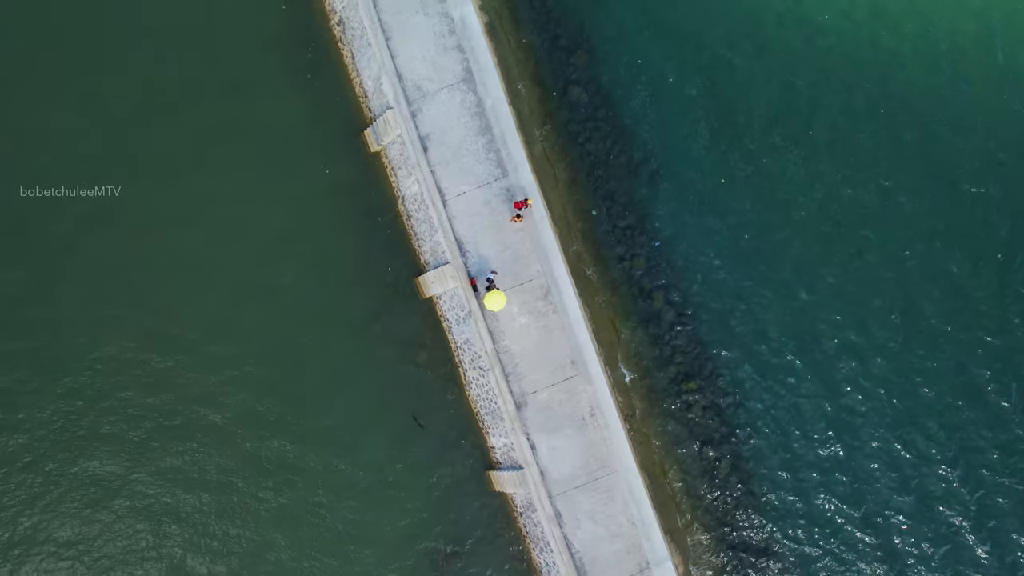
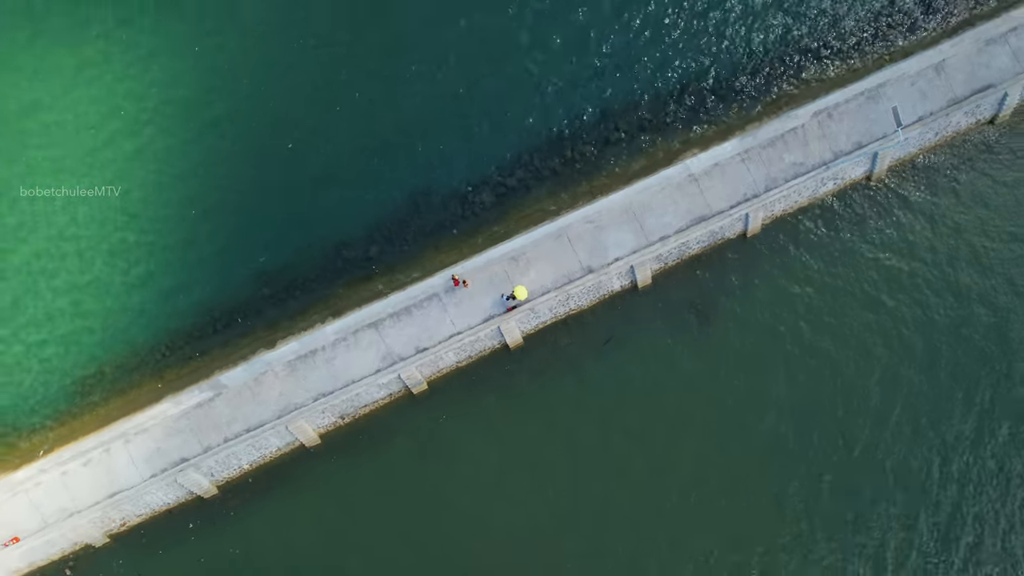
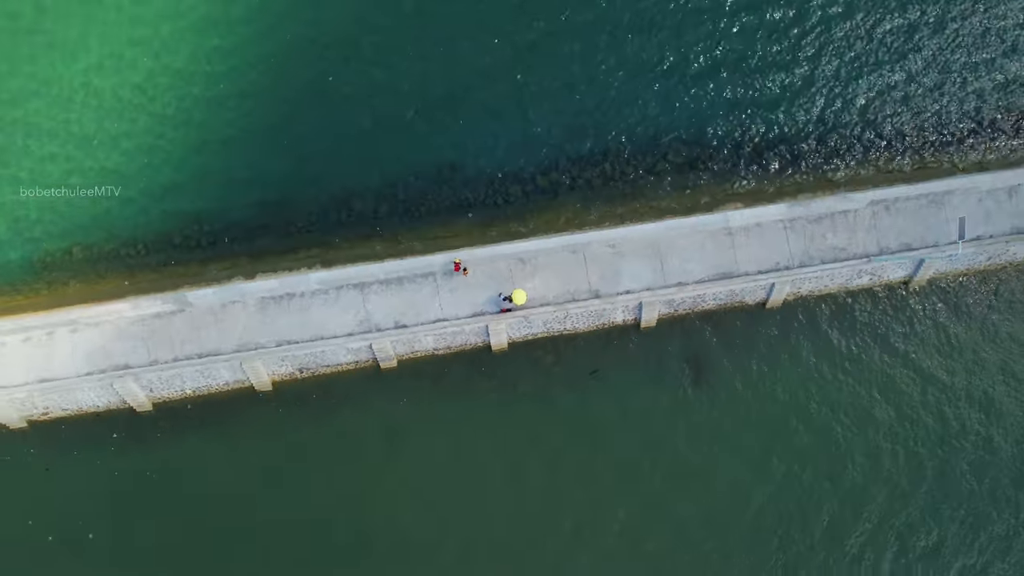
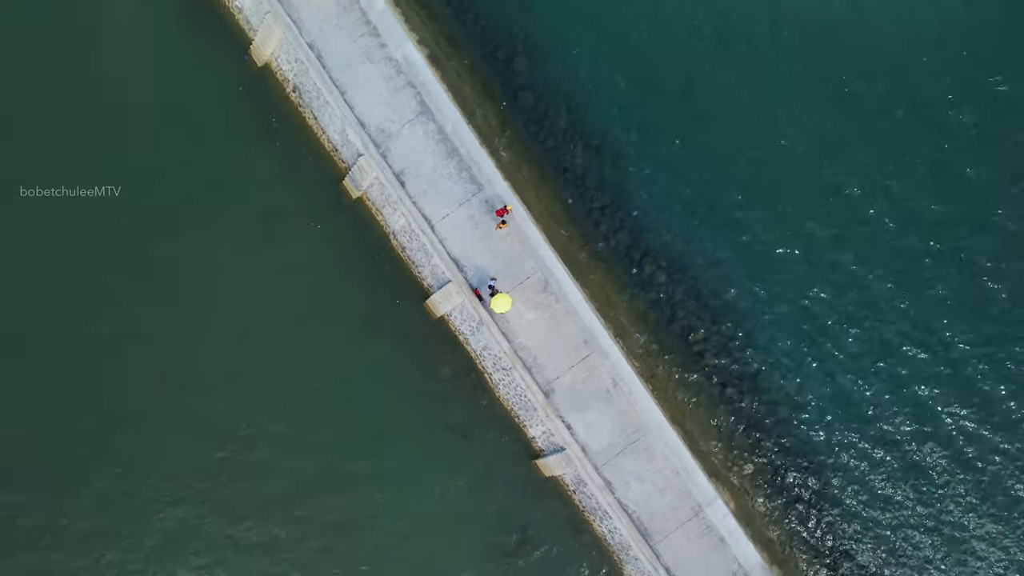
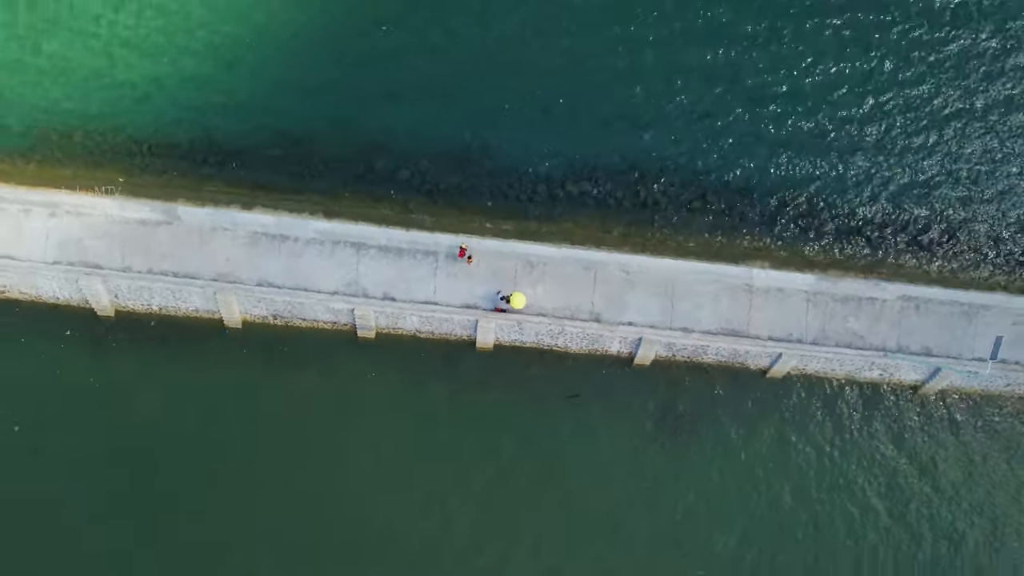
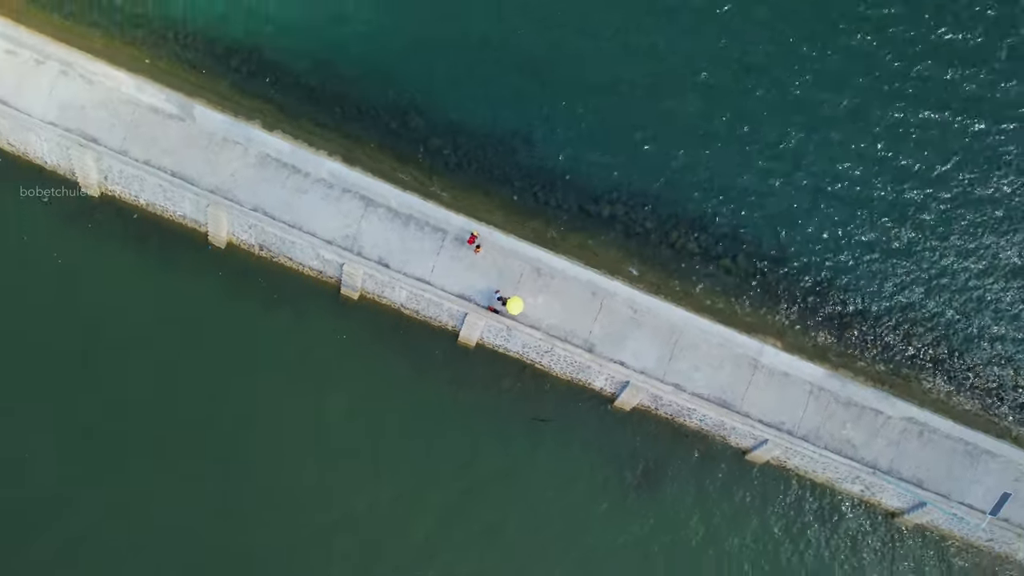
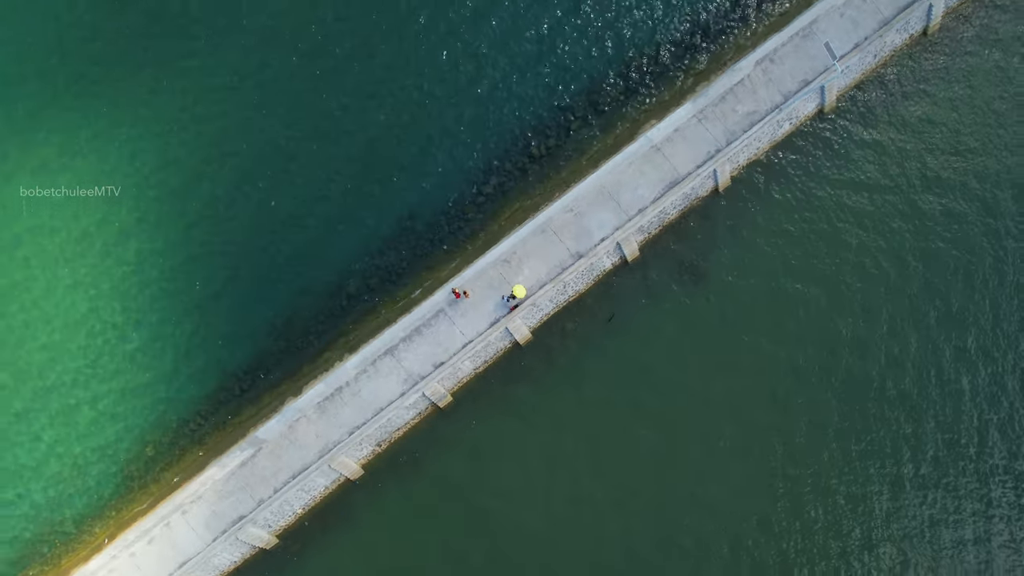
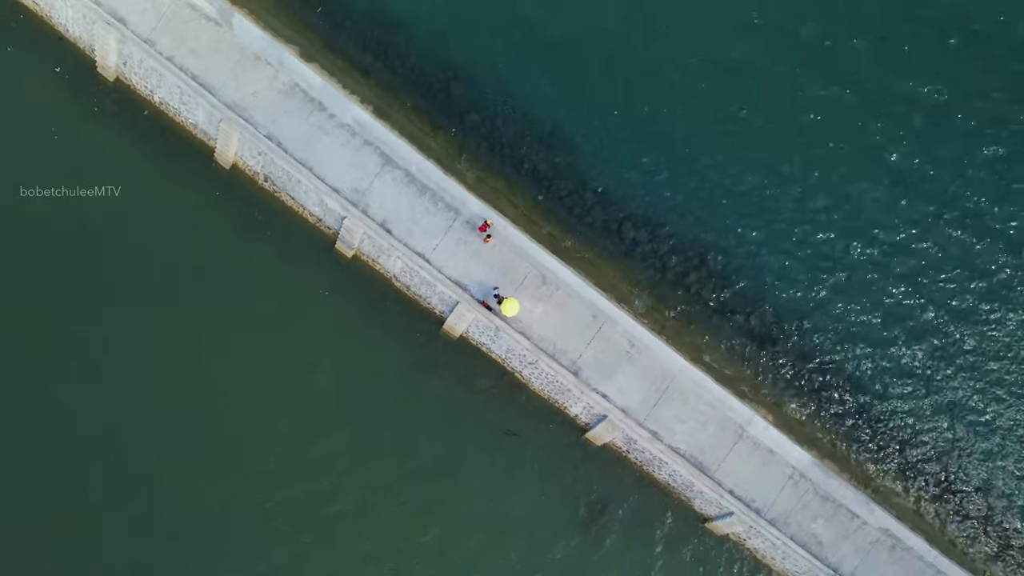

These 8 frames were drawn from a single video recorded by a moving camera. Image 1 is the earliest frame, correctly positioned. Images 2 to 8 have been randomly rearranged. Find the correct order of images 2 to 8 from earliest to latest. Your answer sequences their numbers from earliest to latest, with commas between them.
4, 8, 6, 5, 3, 2, 7
